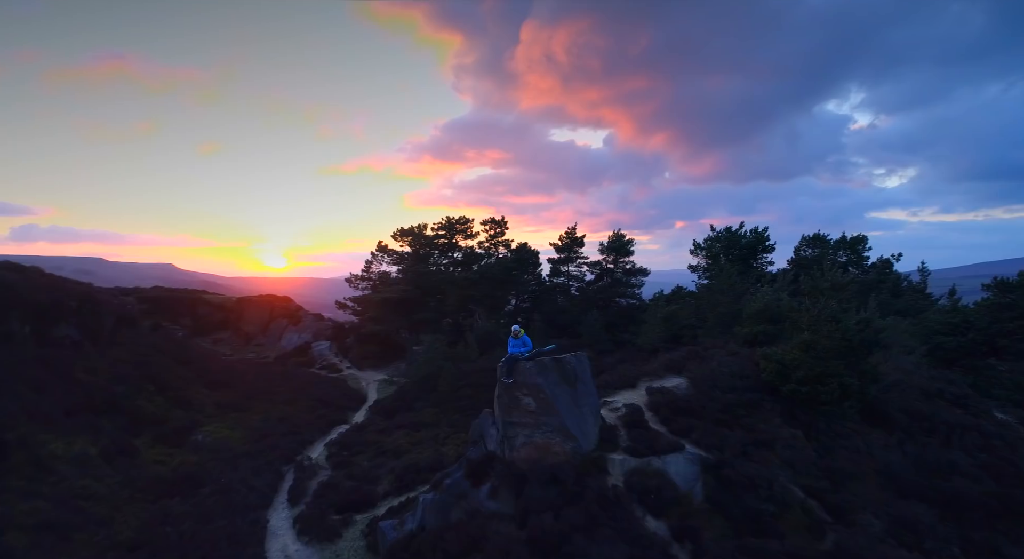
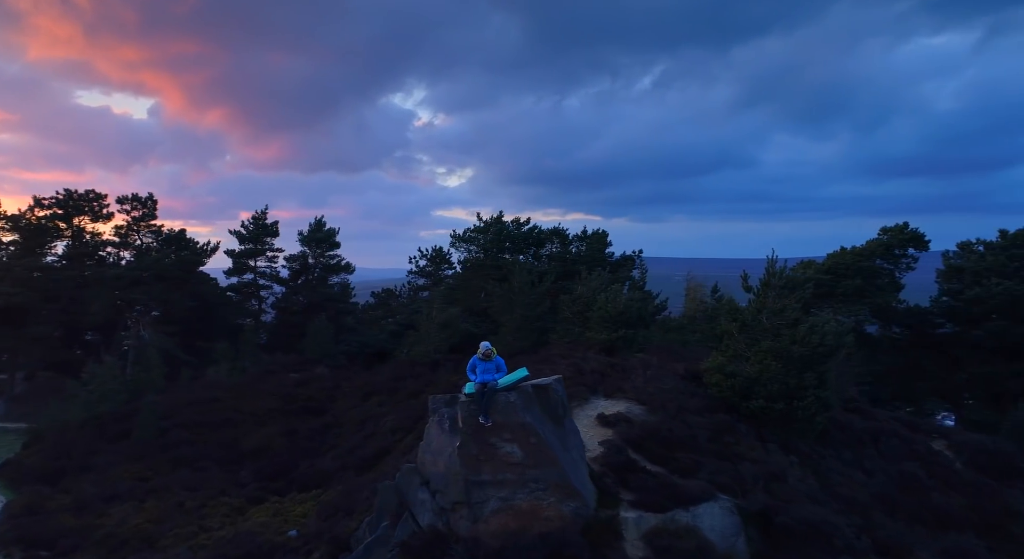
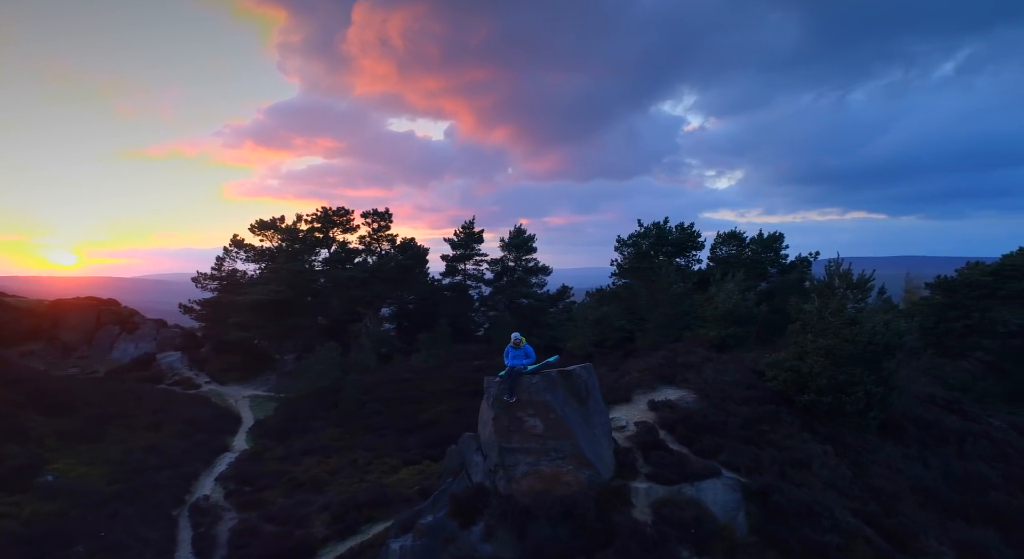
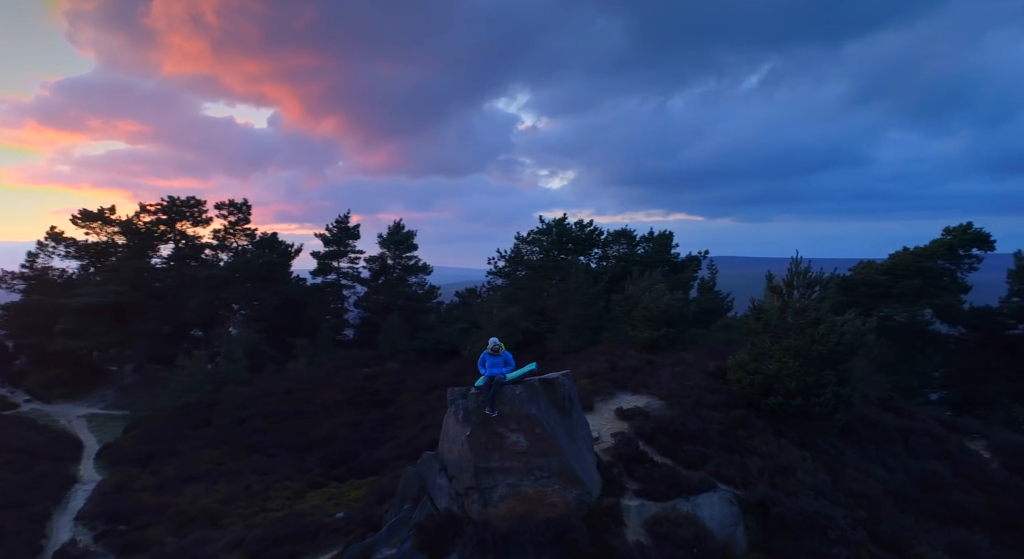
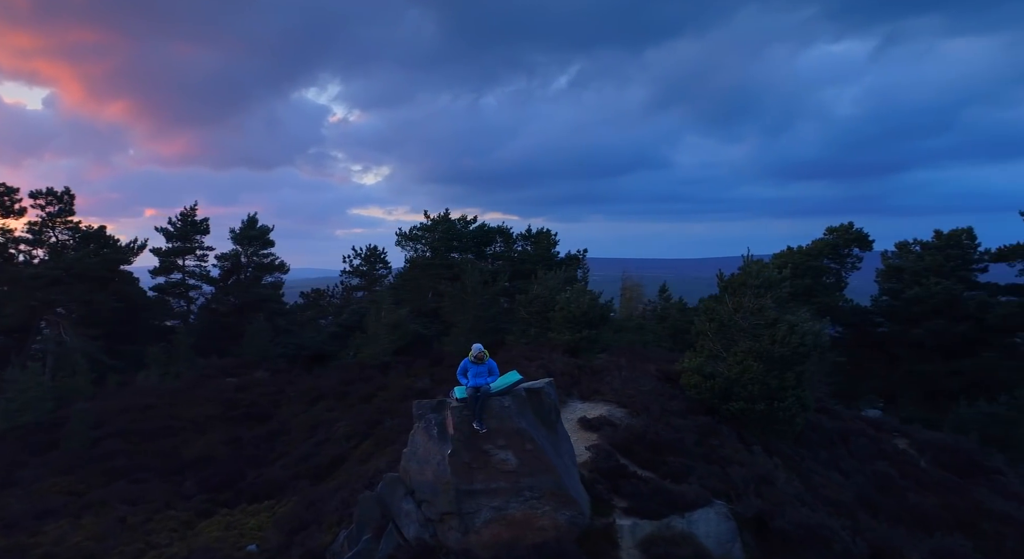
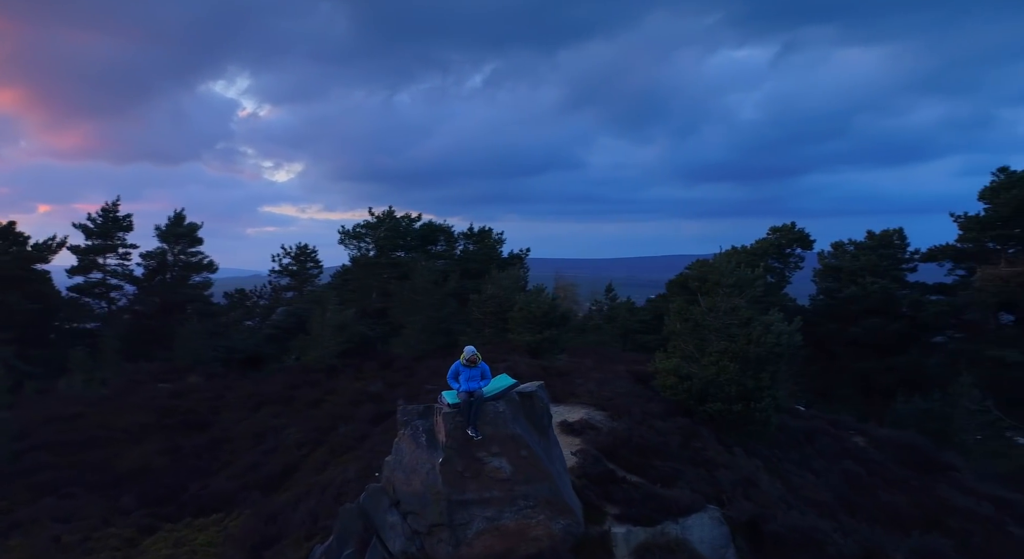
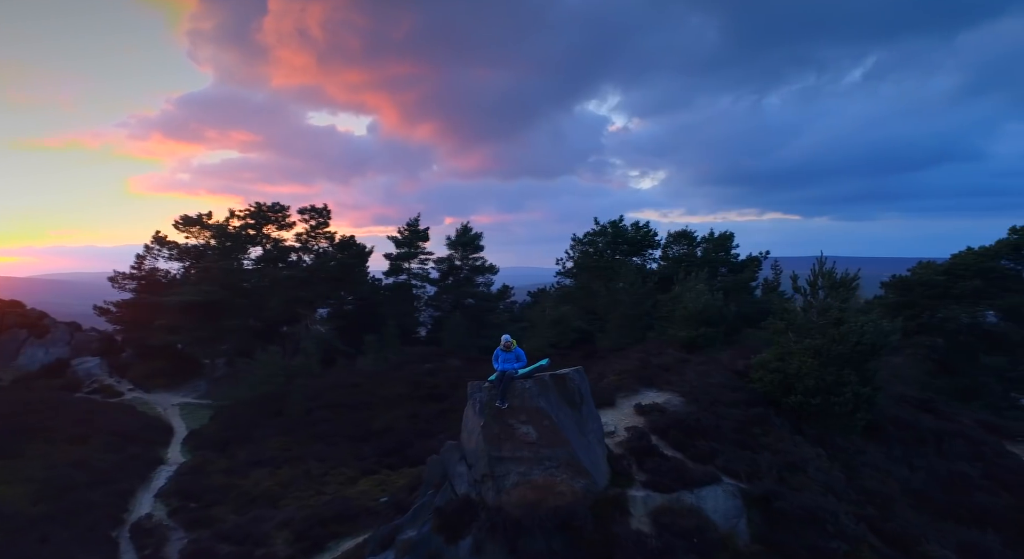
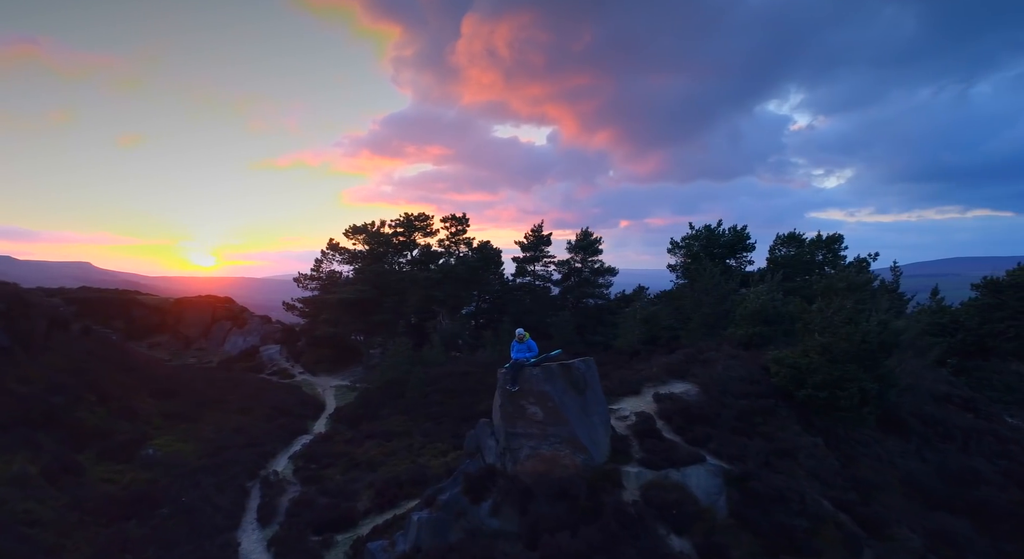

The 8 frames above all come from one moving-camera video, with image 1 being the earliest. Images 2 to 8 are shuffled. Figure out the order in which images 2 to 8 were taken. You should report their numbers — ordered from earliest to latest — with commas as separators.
8, 3, 7, 4, 2, 5, 6
